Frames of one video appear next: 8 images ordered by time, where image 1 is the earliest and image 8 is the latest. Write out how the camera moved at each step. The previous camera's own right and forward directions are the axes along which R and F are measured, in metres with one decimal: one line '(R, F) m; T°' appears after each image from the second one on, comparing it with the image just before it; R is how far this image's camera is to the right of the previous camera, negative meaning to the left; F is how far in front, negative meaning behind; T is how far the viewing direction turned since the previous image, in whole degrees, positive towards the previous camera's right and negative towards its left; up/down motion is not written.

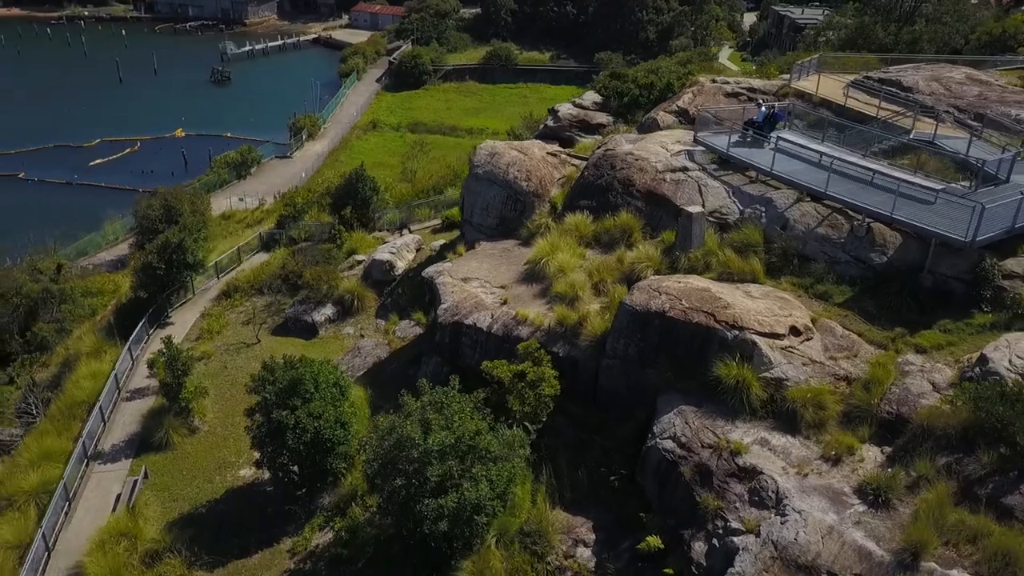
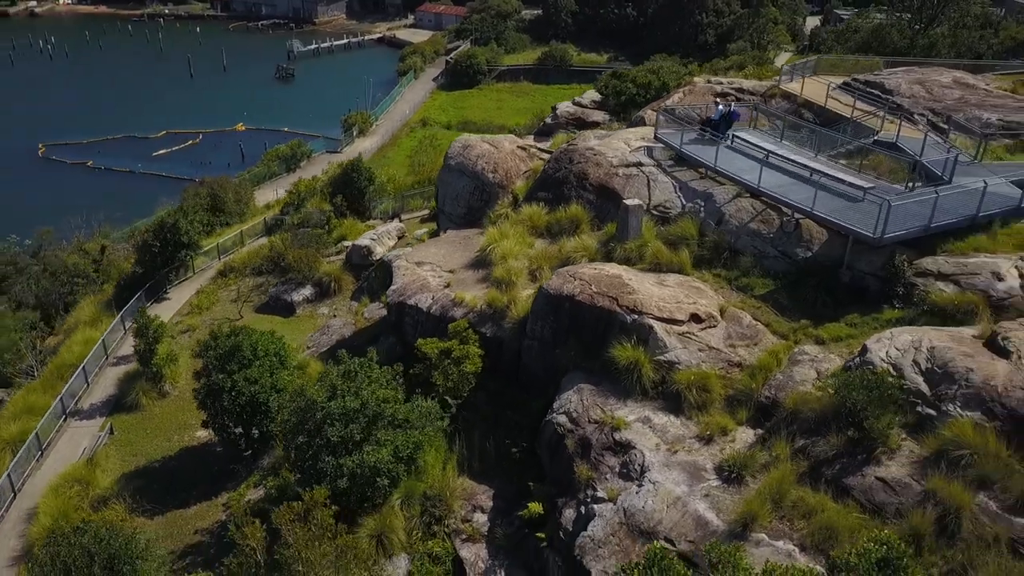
(+2.5, -0.7) m; -4°
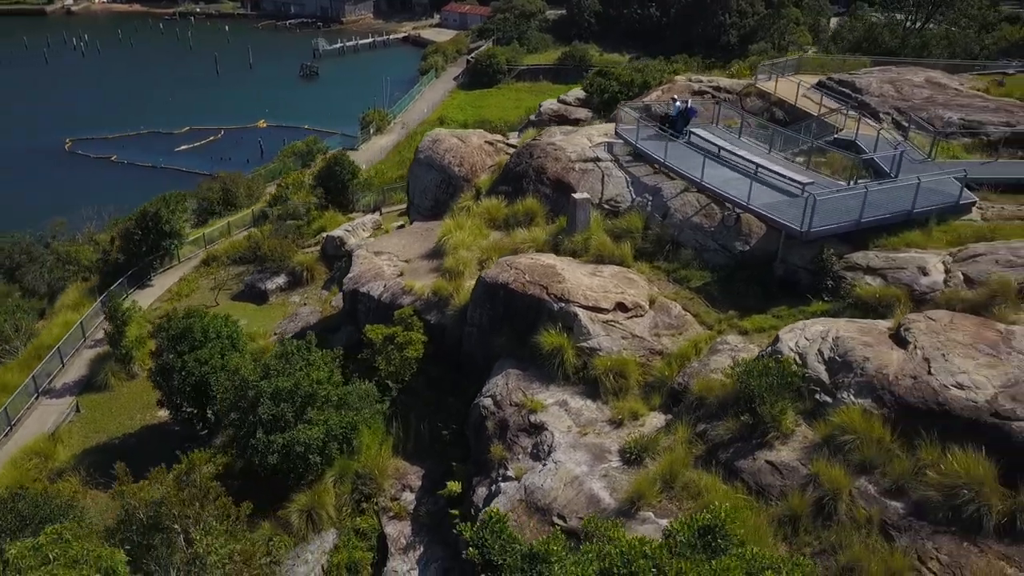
(+1.6, -0.4) m; -2°
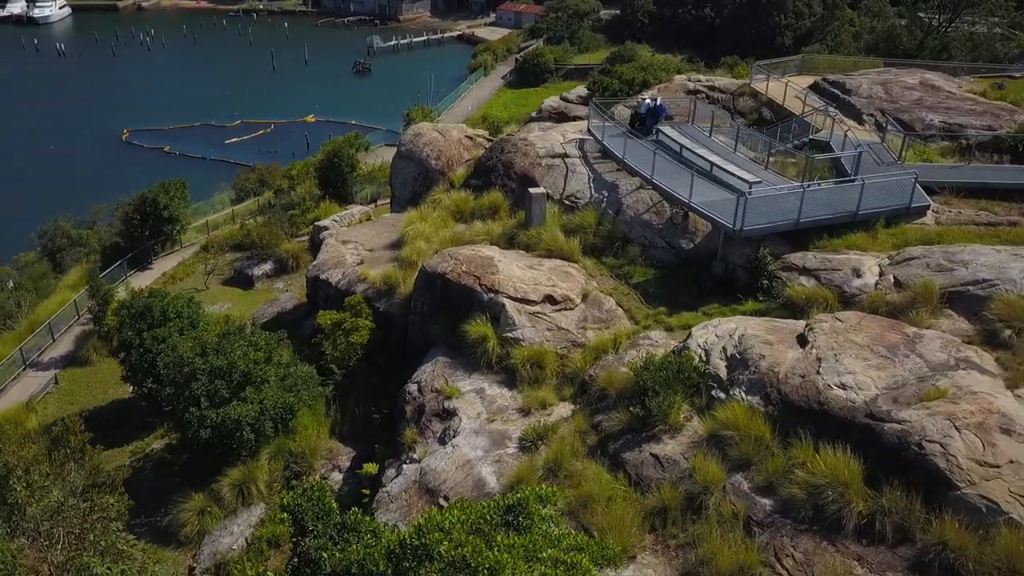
(+2.1, -0.2) m; -4°
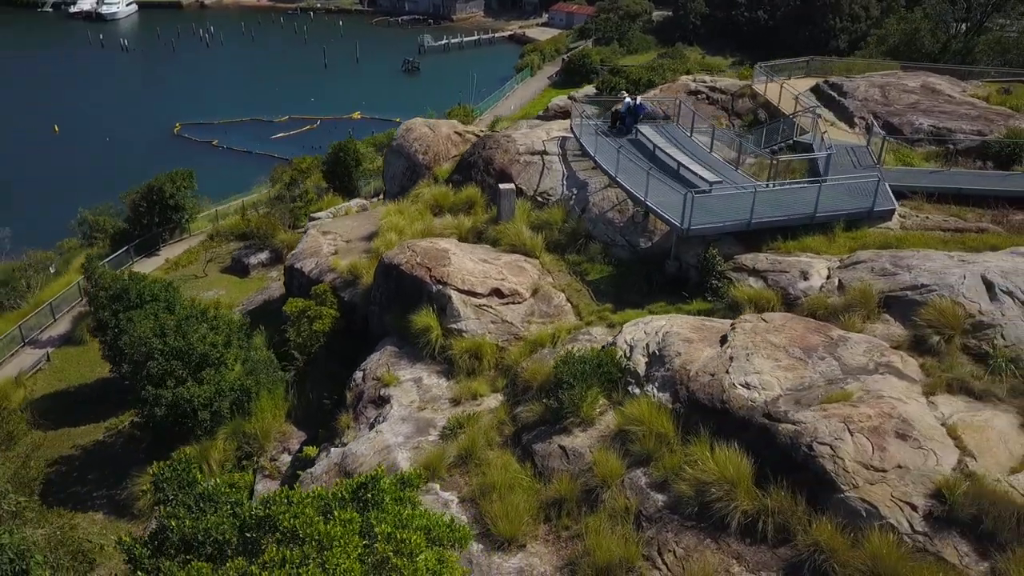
(+1.8, -0.1) m; -3°
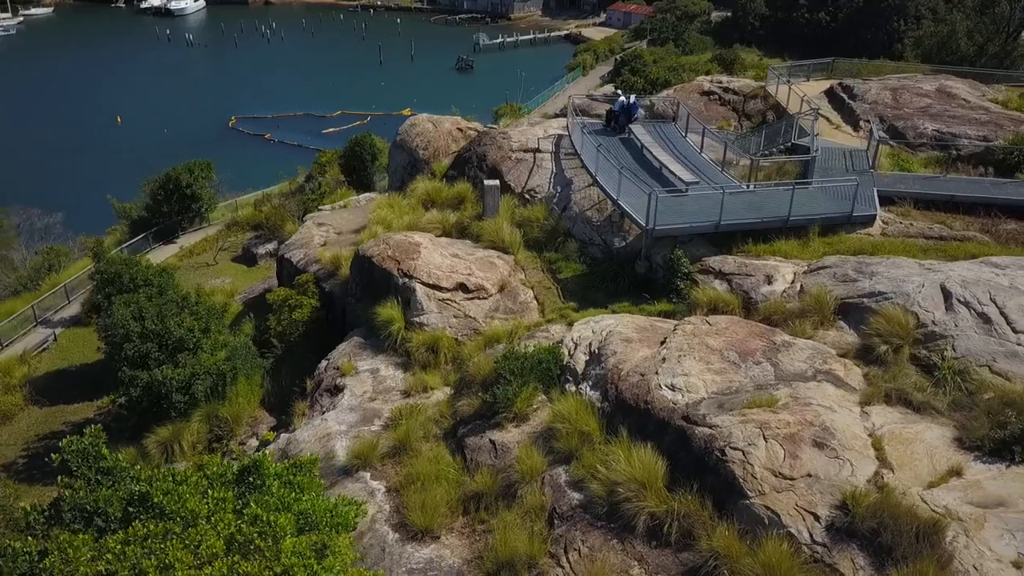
(+1.5, 0.0) m; -4°
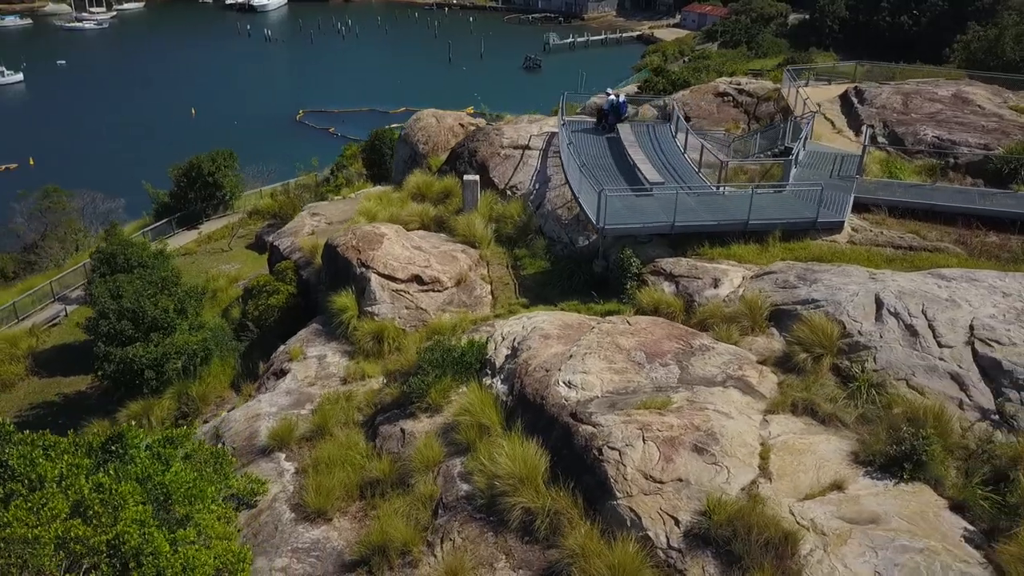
(+2.0, 0.0) m; -5°
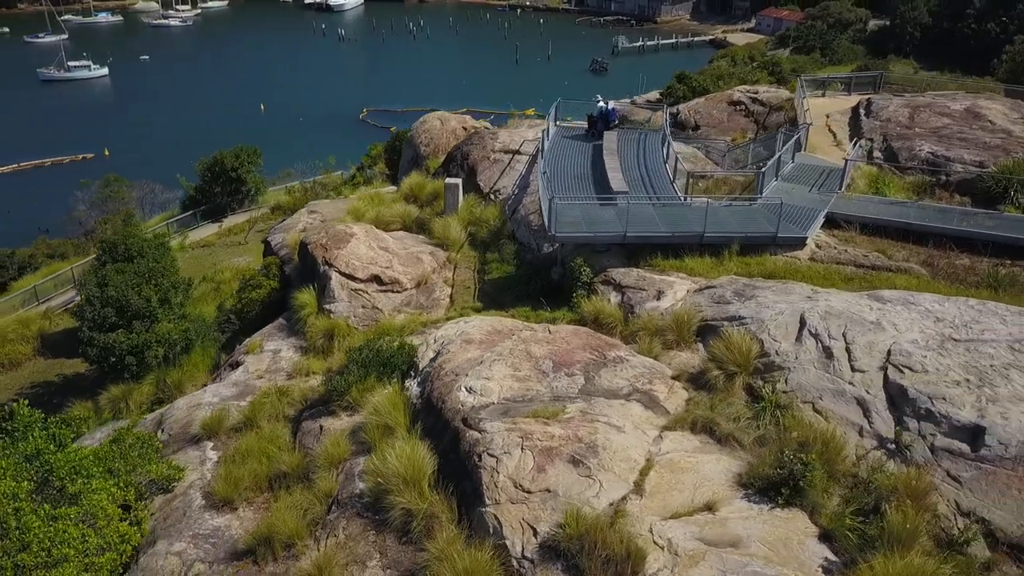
(+1.9, 0.0) m; -5°
